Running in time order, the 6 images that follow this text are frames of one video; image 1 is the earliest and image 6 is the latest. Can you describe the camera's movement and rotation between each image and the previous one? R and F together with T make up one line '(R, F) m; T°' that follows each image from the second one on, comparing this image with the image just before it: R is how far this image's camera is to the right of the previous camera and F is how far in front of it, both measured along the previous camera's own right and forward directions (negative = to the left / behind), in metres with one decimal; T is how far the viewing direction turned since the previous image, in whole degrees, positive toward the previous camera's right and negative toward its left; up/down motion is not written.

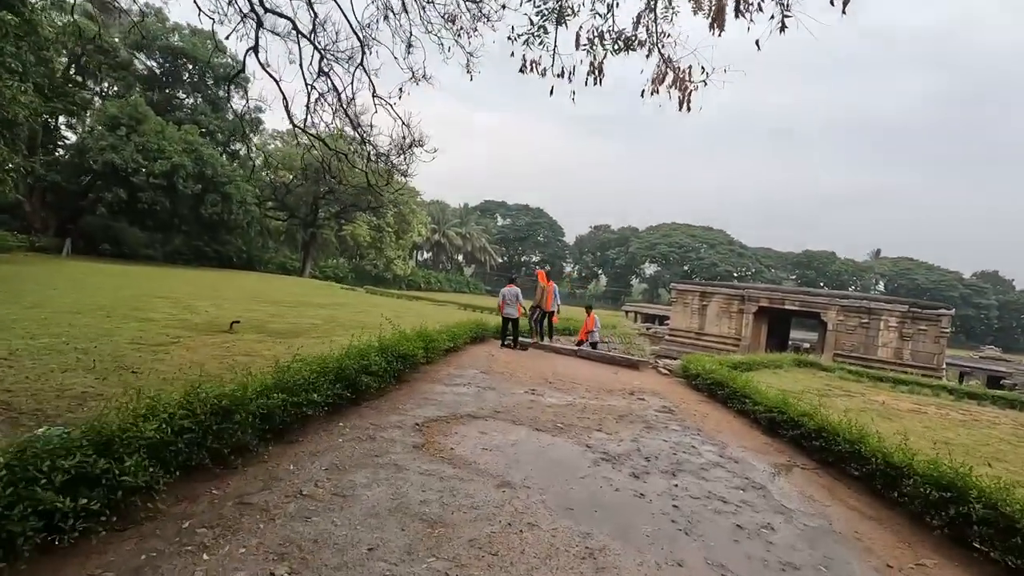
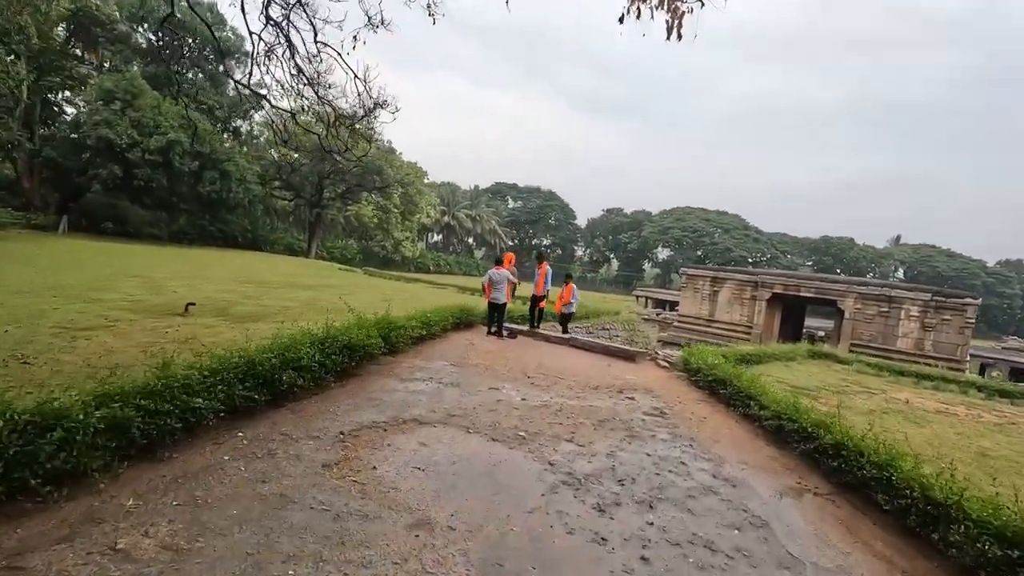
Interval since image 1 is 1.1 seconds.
(+0.5, +0.9) m; -1°
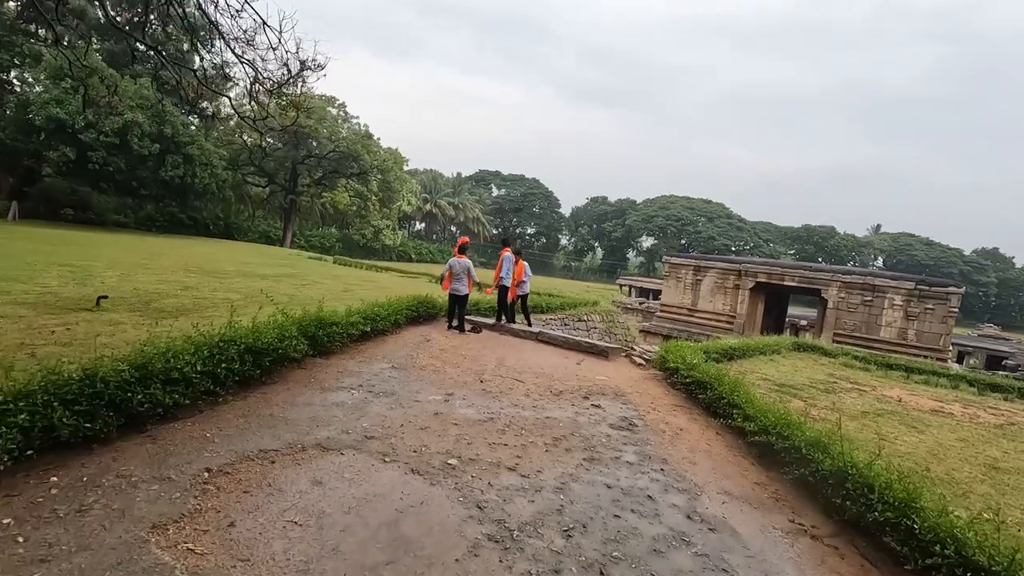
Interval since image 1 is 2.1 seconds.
(+0.4, +0.9) m; +2°
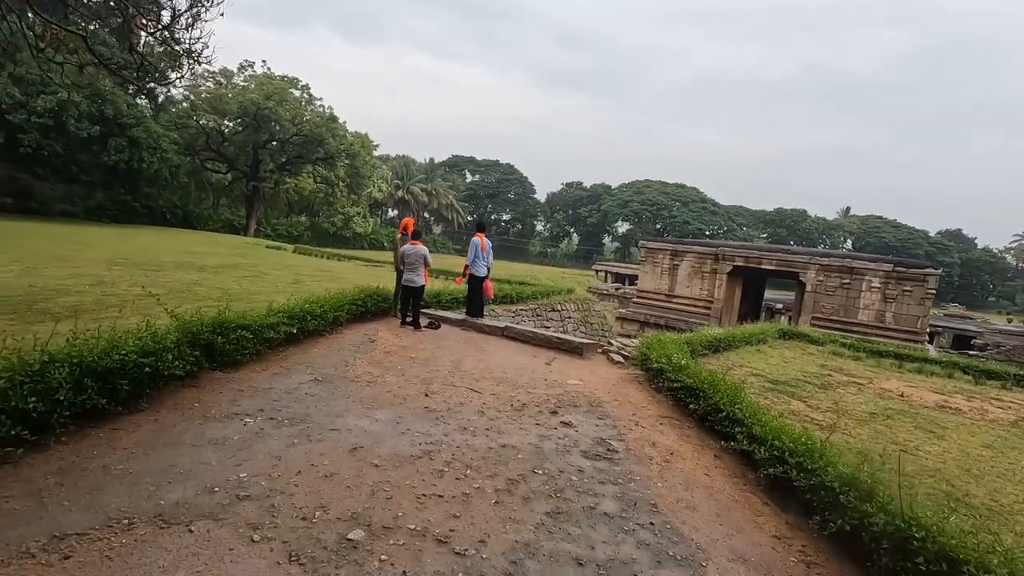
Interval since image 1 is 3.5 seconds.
(+0.2, +1.1) m; +2°
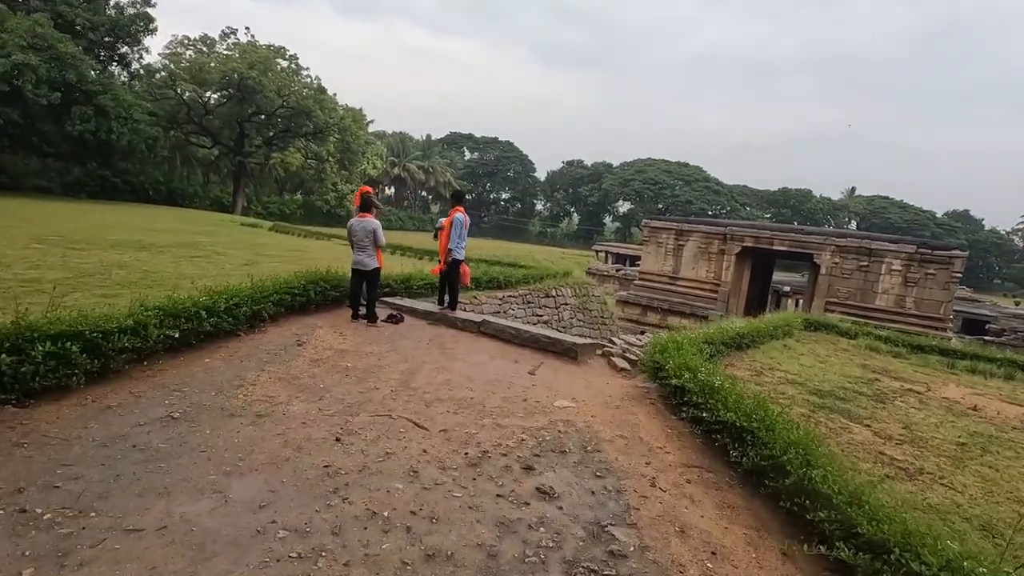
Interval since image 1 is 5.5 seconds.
(+0.3, +1.7) m; 0°
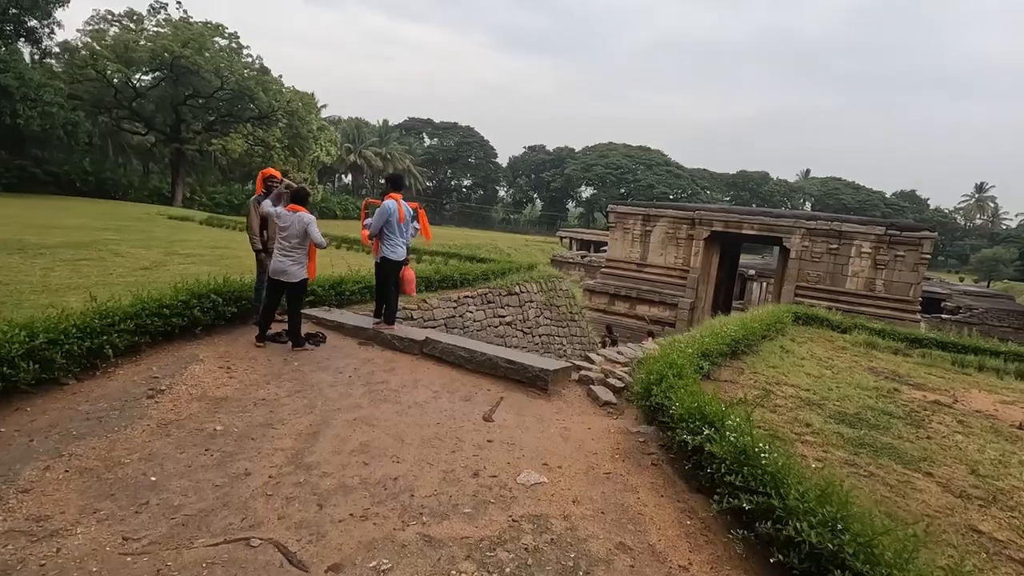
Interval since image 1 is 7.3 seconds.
(+0.1, +1.5) m; +4°
